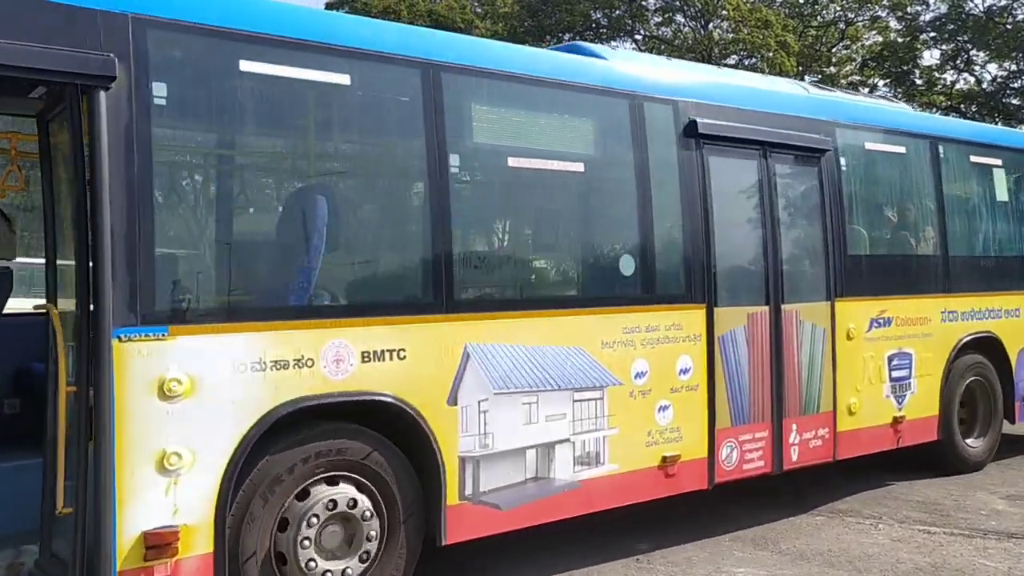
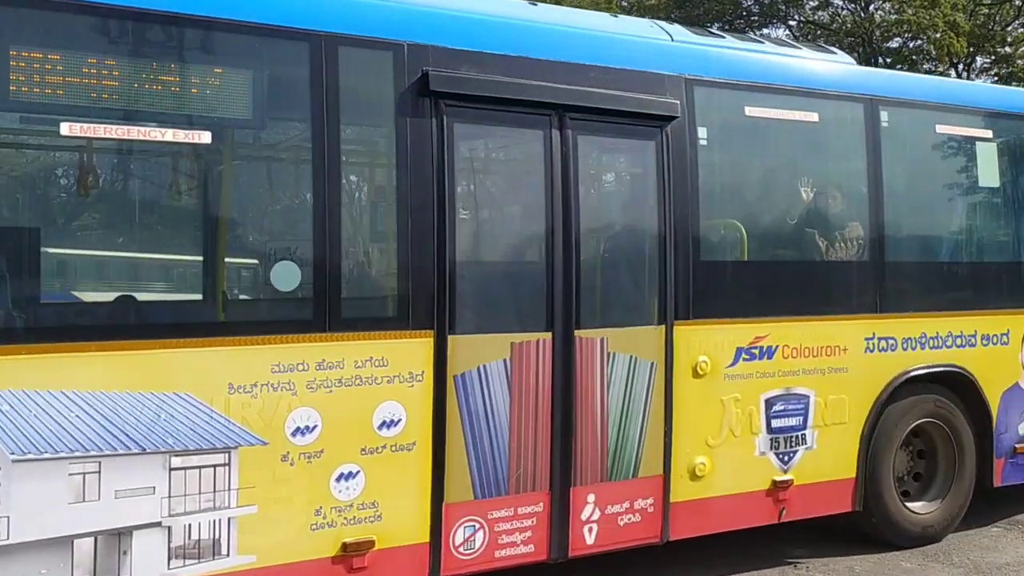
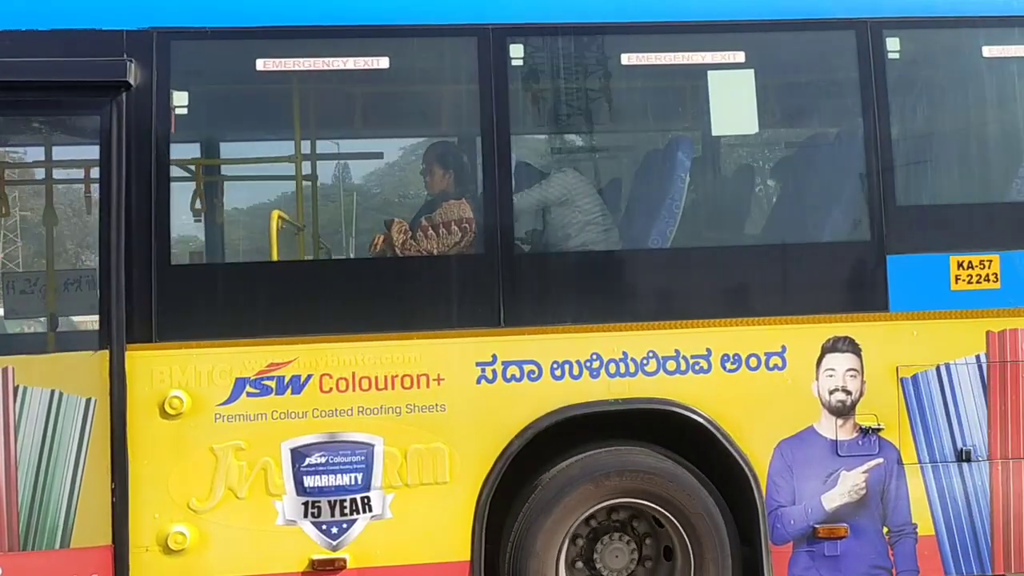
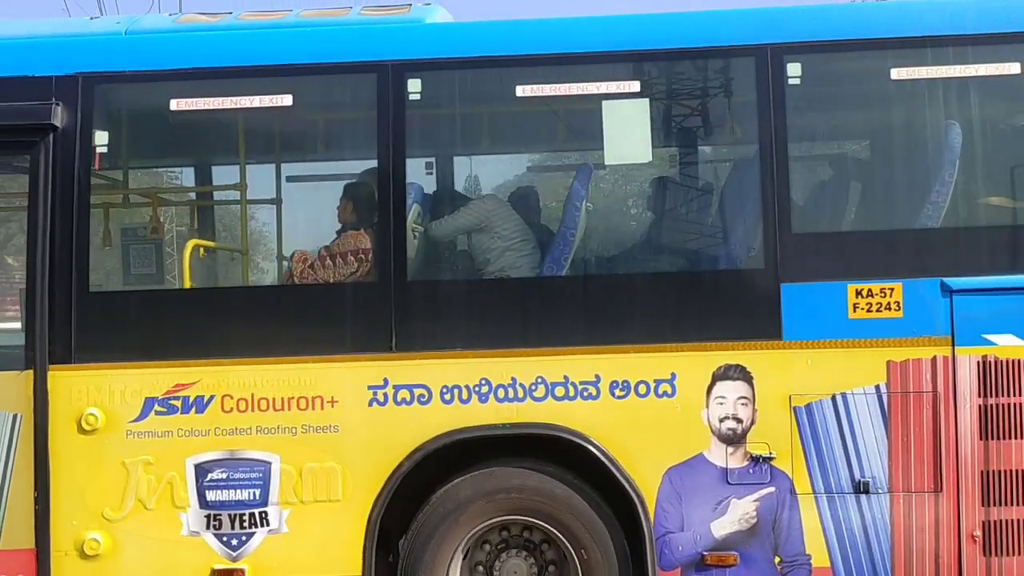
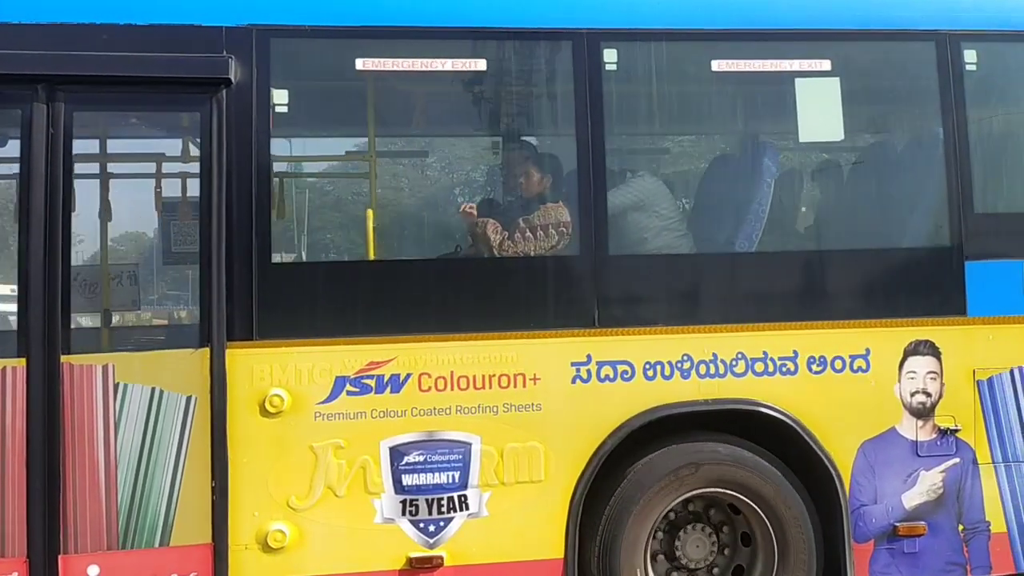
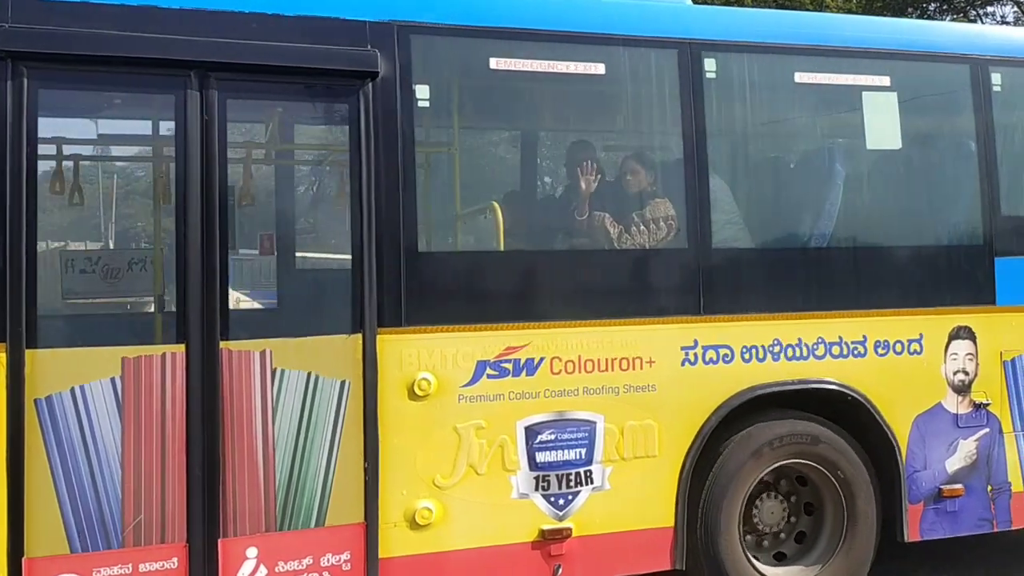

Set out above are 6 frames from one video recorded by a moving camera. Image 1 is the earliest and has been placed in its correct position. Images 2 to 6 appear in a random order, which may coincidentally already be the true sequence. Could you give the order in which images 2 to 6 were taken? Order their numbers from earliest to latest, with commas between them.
2, 6, 5, 3, 4
